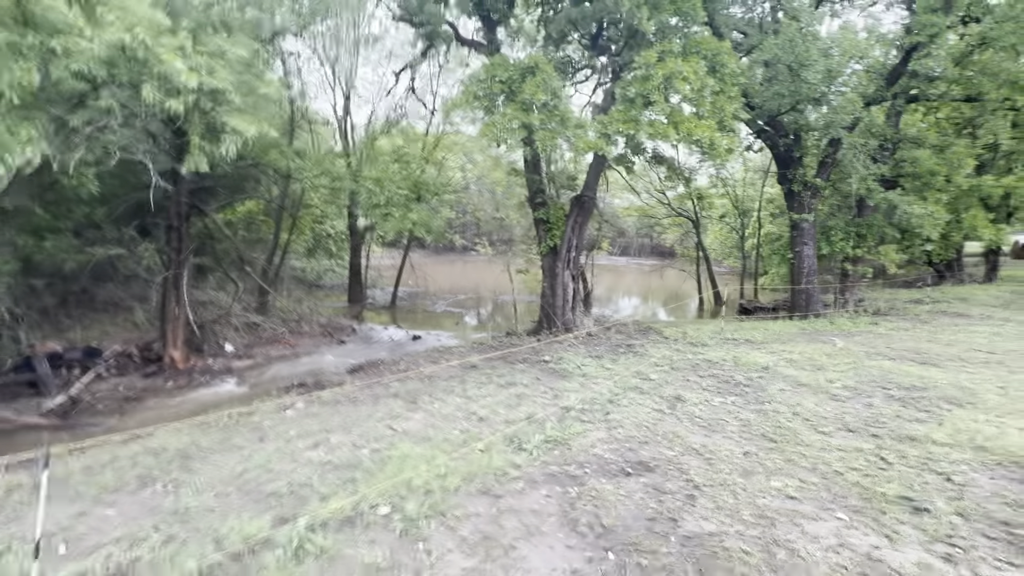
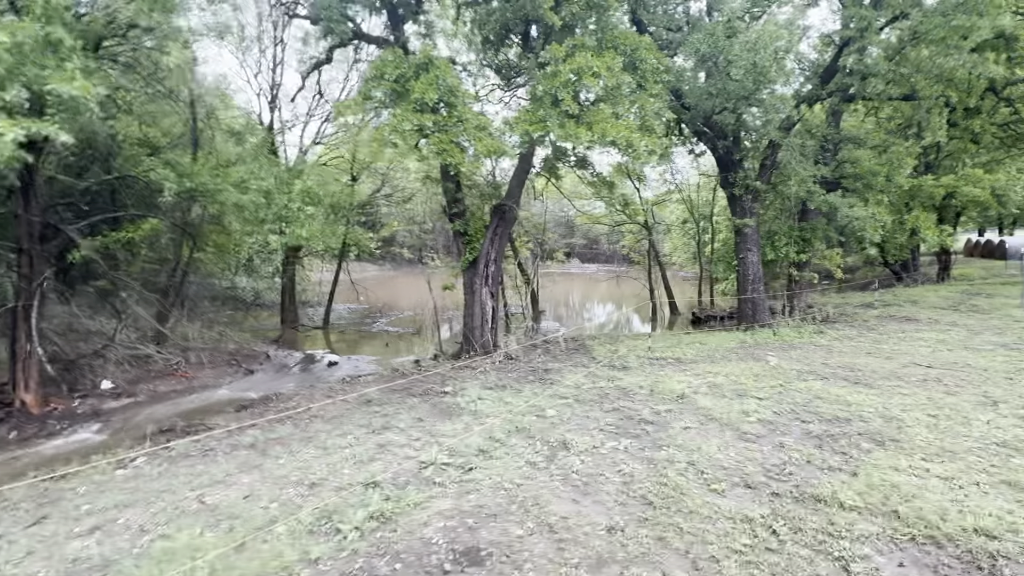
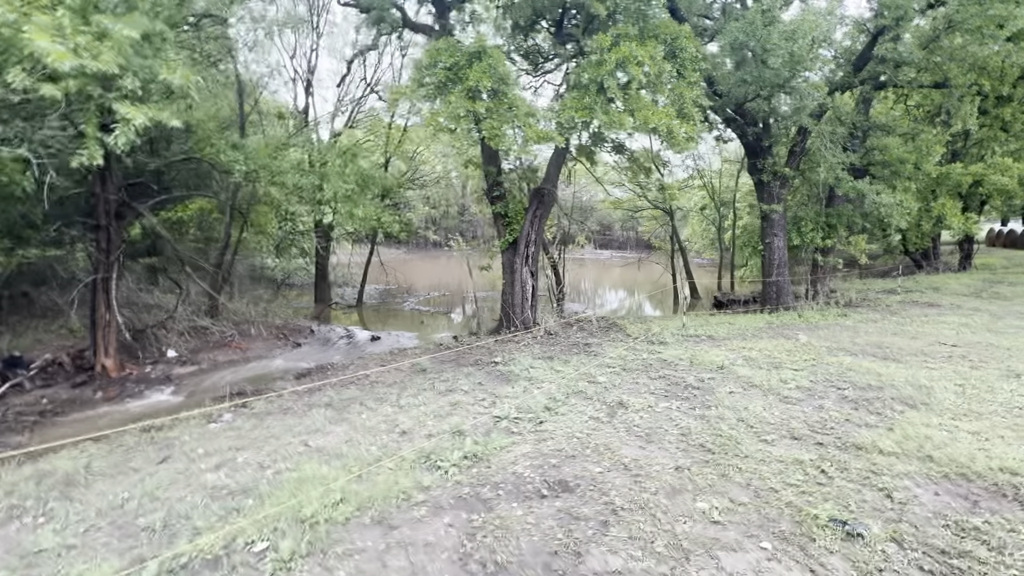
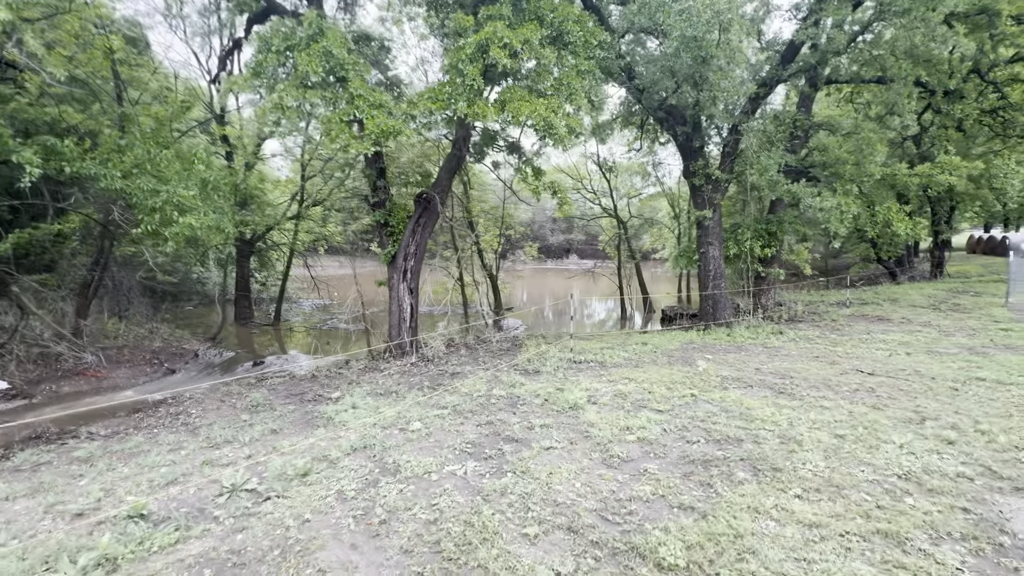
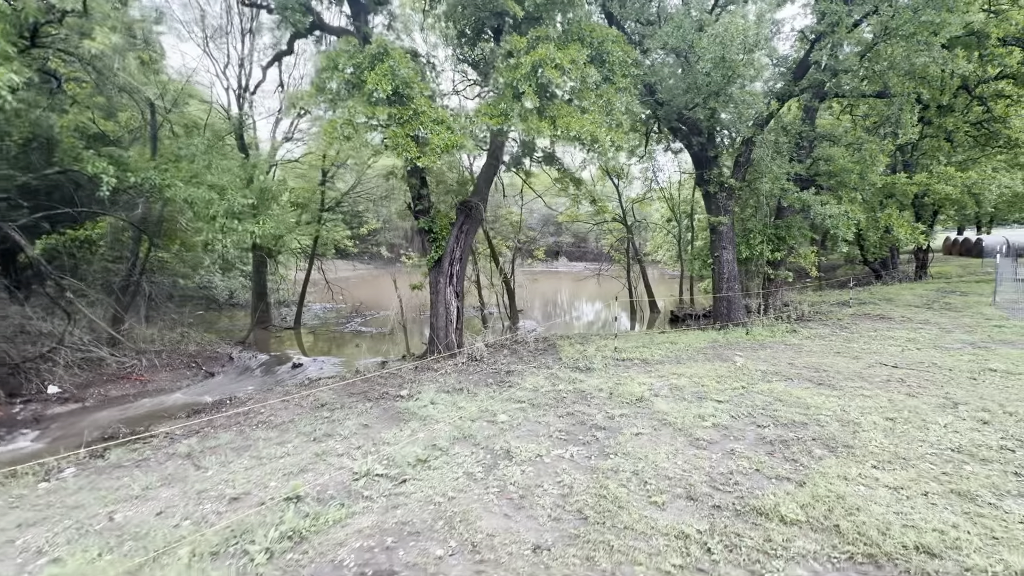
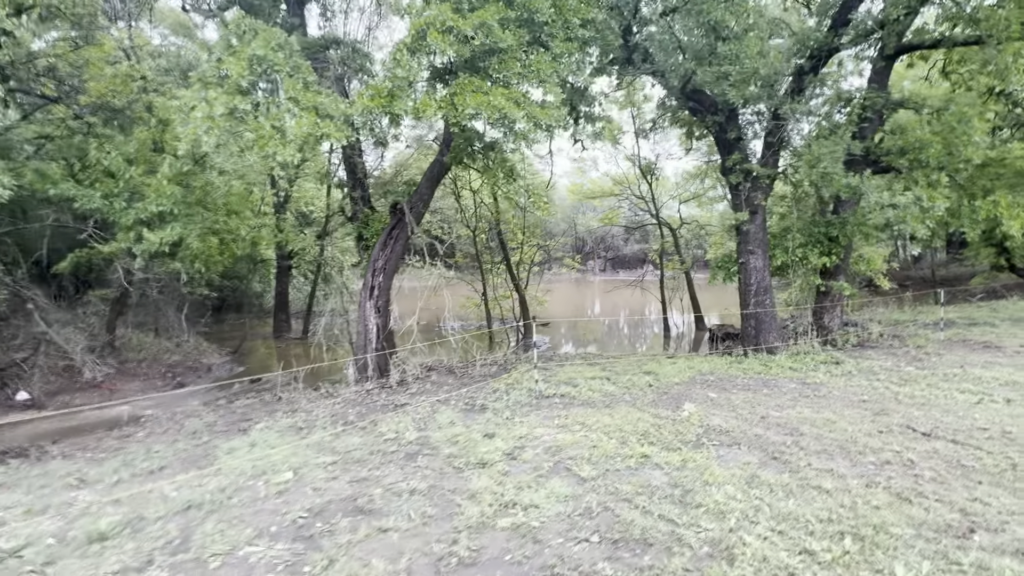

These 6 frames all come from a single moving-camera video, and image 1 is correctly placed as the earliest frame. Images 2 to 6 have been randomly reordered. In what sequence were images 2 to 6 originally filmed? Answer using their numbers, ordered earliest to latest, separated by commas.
3, 2, 5, 4, 6
